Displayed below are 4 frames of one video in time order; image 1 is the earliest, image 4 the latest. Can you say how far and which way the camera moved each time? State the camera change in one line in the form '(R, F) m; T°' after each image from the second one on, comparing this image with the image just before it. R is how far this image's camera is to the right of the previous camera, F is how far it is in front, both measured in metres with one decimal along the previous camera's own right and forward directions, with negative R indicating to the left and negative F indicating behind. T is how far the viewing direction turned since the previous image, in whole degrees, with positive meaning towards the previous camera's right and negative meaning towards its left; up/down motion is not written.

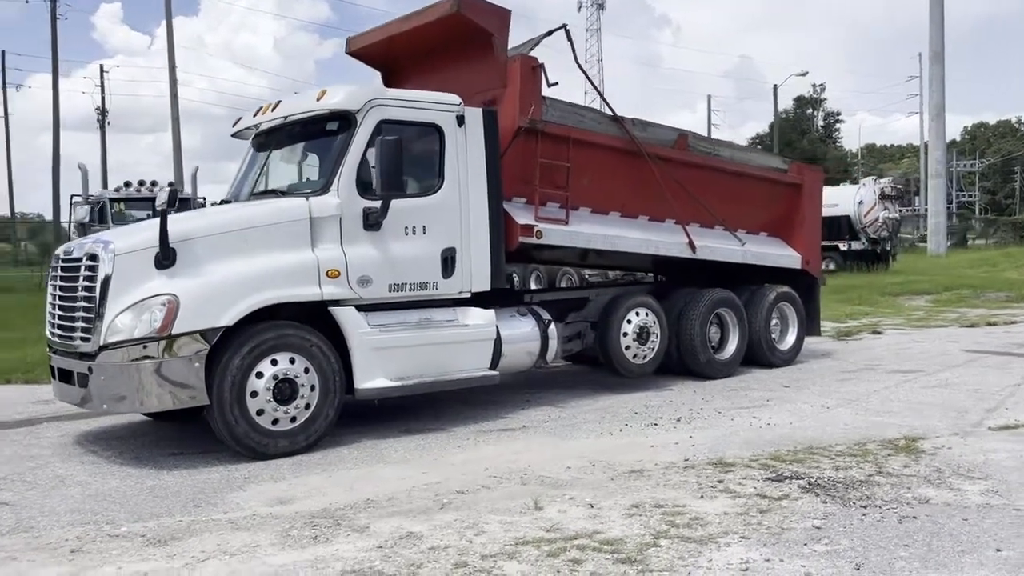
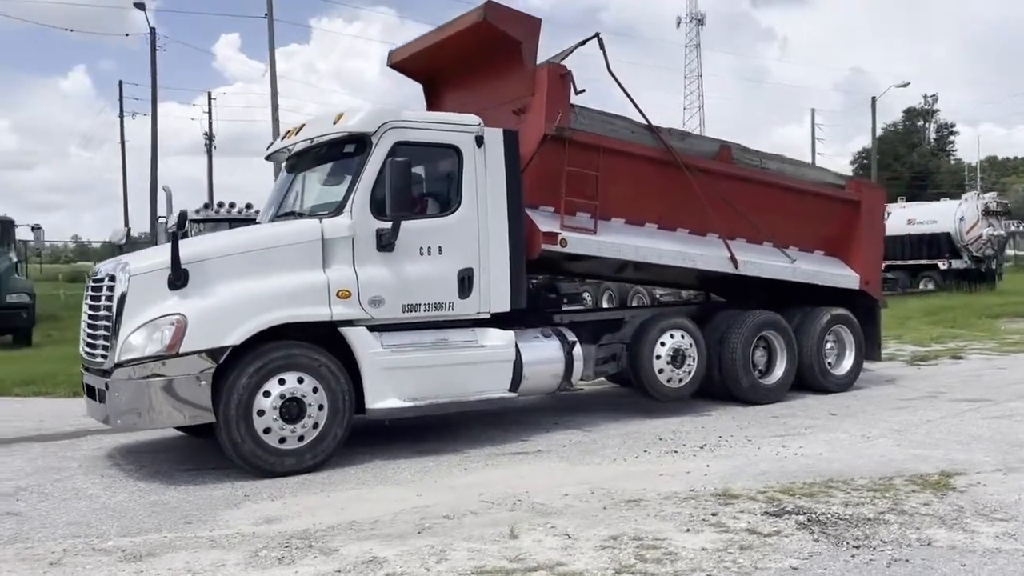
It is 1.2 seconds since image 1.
(+0.7, +0.1) m; -6°
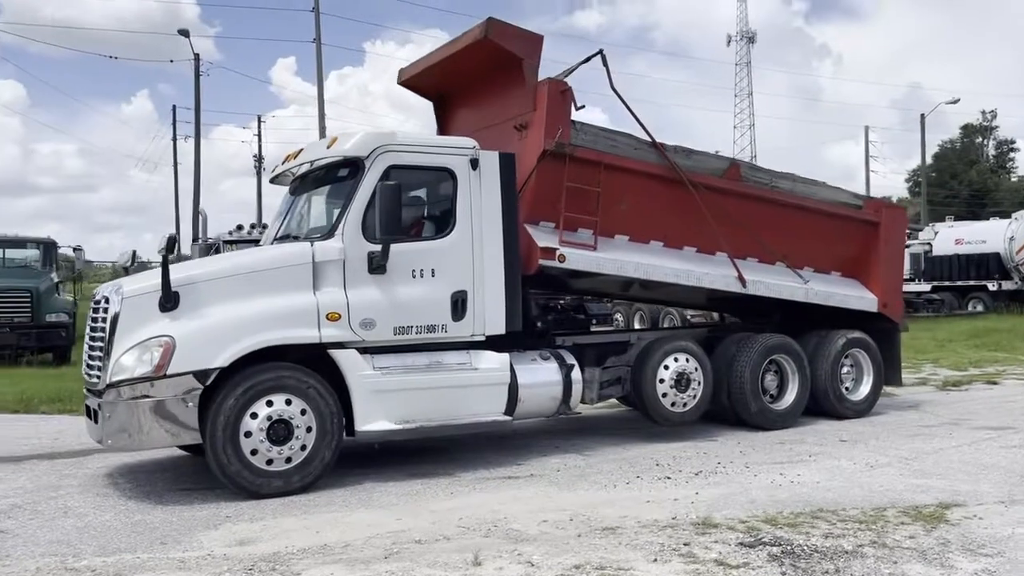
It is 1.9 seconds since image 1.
(+0.5, 0.0) m; -3°
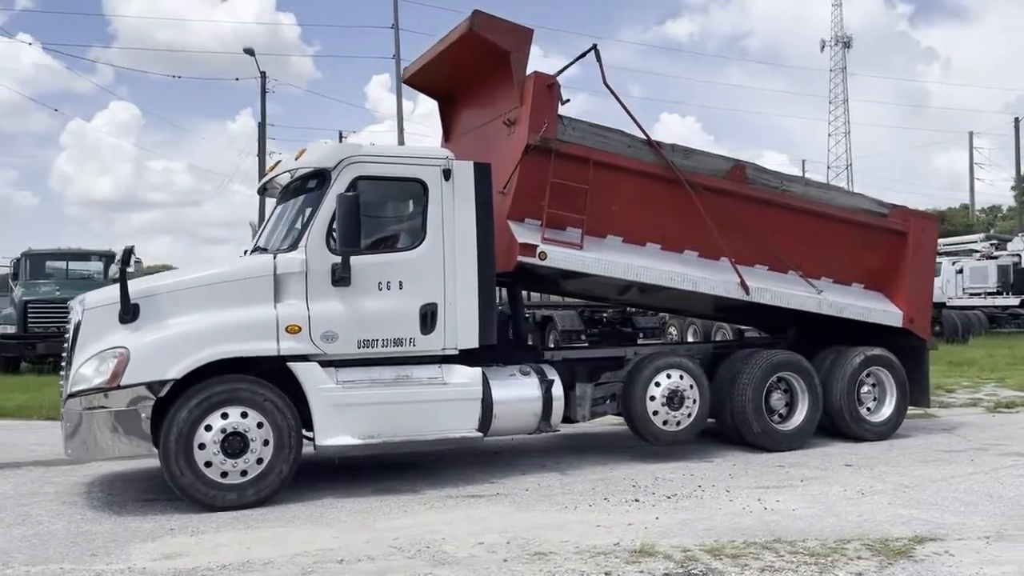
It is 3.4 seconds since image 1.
(+1.0, +0.2) m; -6°
